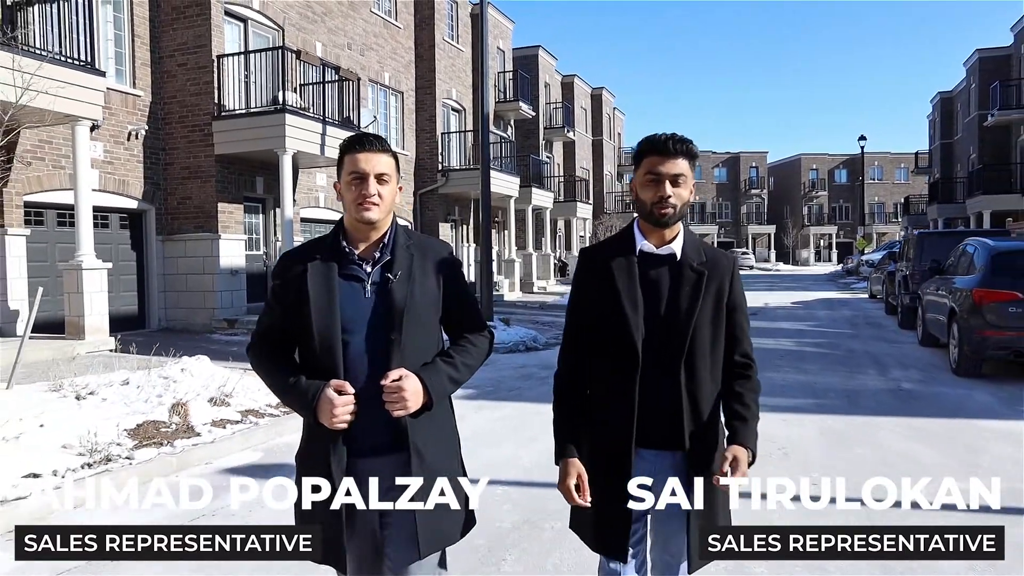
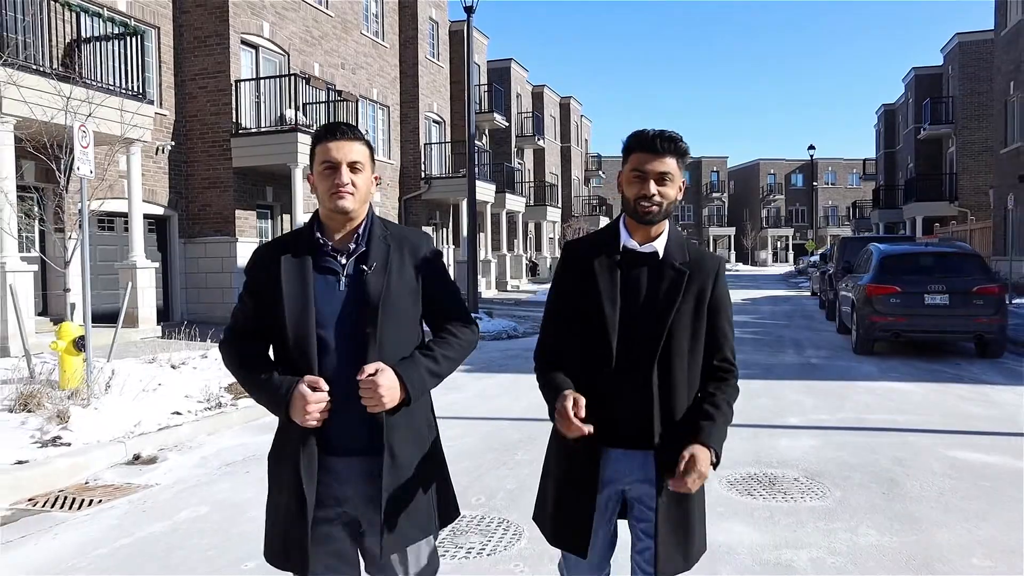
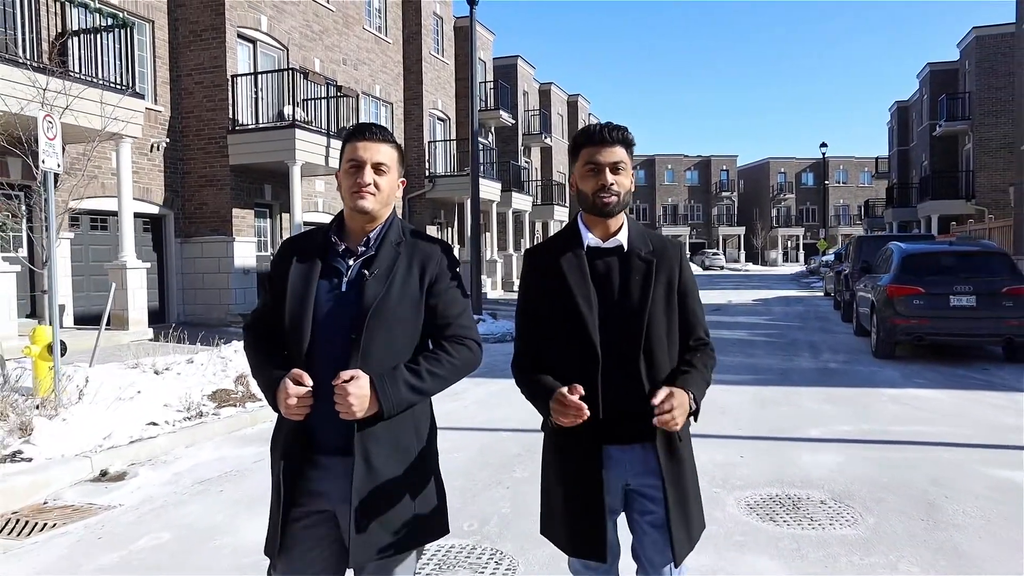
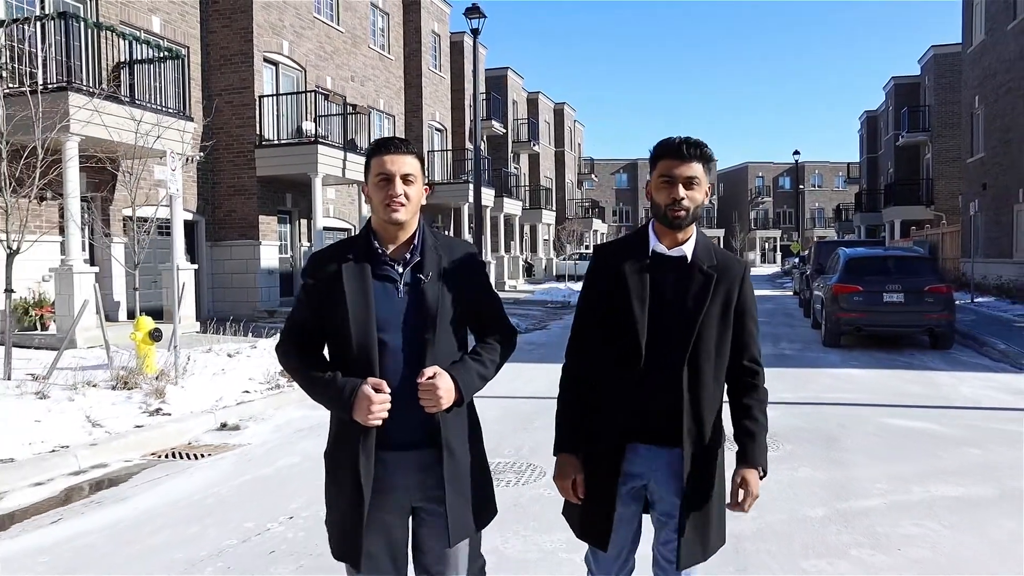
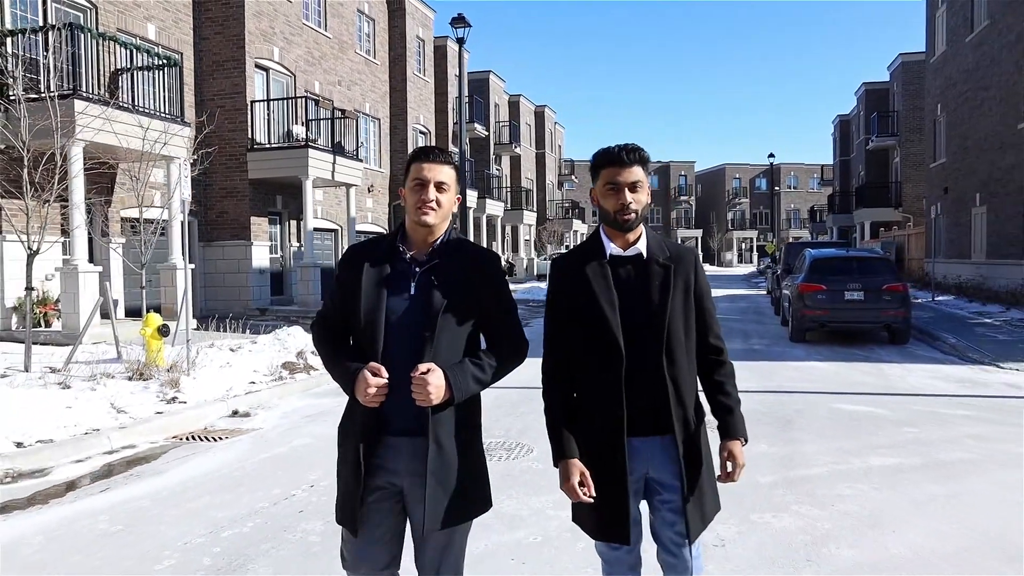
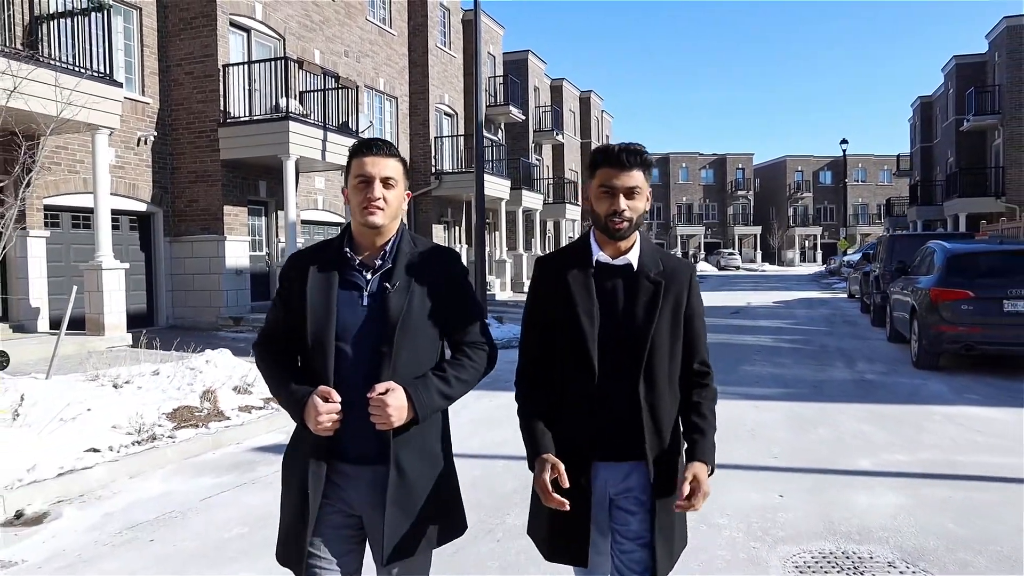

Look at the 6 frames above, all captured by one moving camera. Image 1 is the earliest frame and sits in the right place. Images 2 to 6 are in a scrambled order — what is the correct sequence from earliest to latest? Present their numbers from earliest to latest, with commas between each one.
6, 3, 2, 4, 5
